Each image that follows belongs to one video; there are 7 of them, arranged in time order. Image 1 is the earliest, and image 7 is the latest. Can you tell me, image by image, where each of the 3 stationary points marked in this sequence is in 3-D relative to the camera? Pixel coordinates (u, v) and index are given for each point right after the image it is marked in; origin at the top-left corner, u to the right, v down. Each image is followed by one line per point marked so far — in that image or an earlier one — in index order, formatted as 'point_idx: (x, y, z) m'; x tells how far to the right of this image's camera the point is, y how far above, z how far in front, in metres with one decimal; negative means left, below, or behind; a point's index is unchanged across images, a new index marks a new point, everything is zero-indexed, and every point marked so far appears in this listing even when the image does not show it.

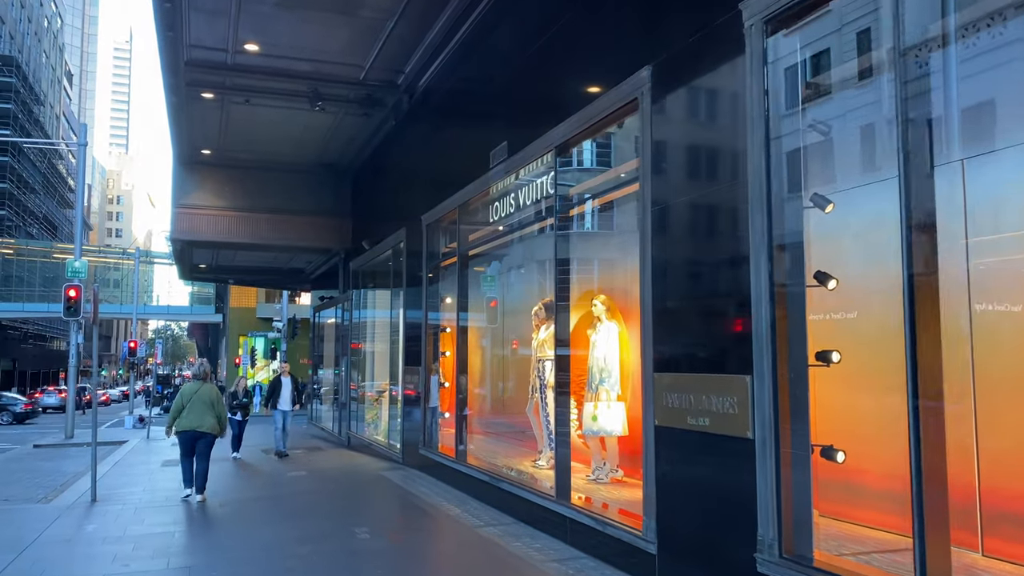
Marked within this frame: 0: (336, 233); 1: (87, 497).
0: (-3.0, +0.9, +16.2) m
1: (-4.3, -2.1, +9.6) m
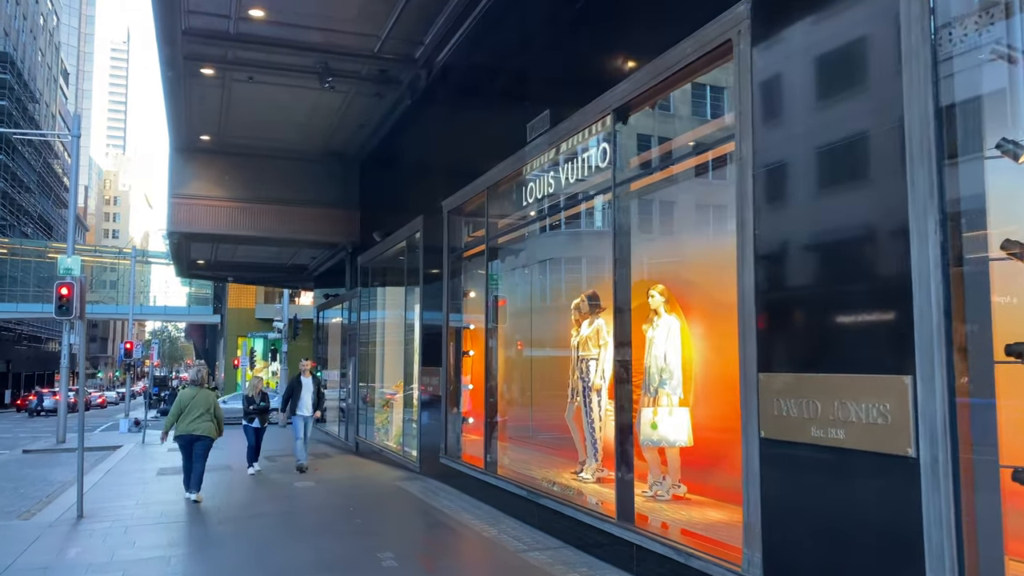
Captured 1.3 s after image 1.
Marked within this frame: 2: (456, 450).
0: (-2.7, +1.0, +15.2) m
1: (-4.0, -2.1, +8.6) m
2: (-0.6, -1.7, +9.7) m
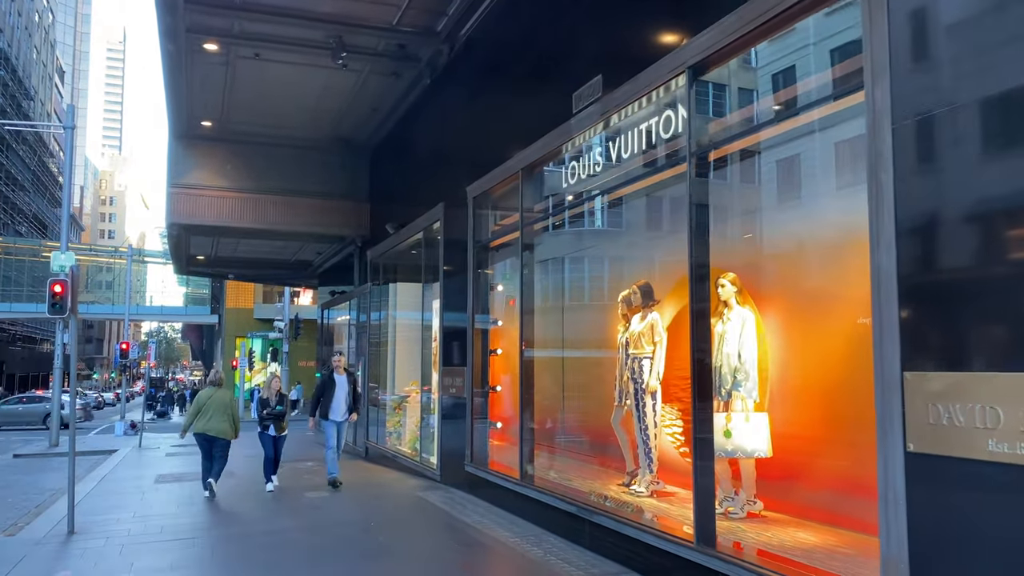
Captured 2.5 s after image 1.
0: (-2.5, +1.1, +14.4) m
1: (-3.7, -2.0, +7.8) m
2: (-0.3, -1.6, +8.9) m
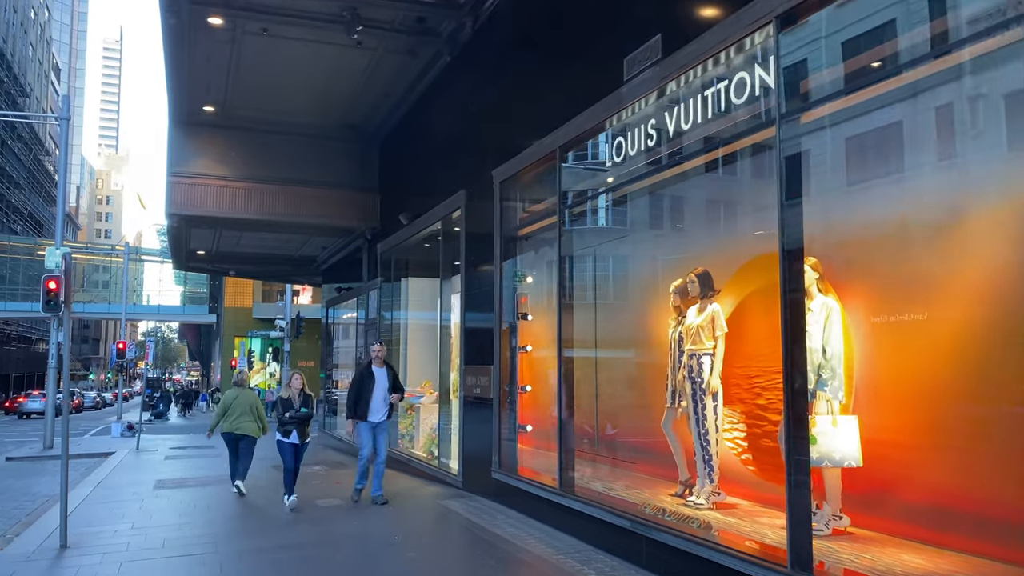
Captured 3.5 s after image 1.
0: (-2.2, +1.1, +13.7) m
1: (-3.4, -1.9, +7.1) m
2: (0.0, -1.5, +8.2) m
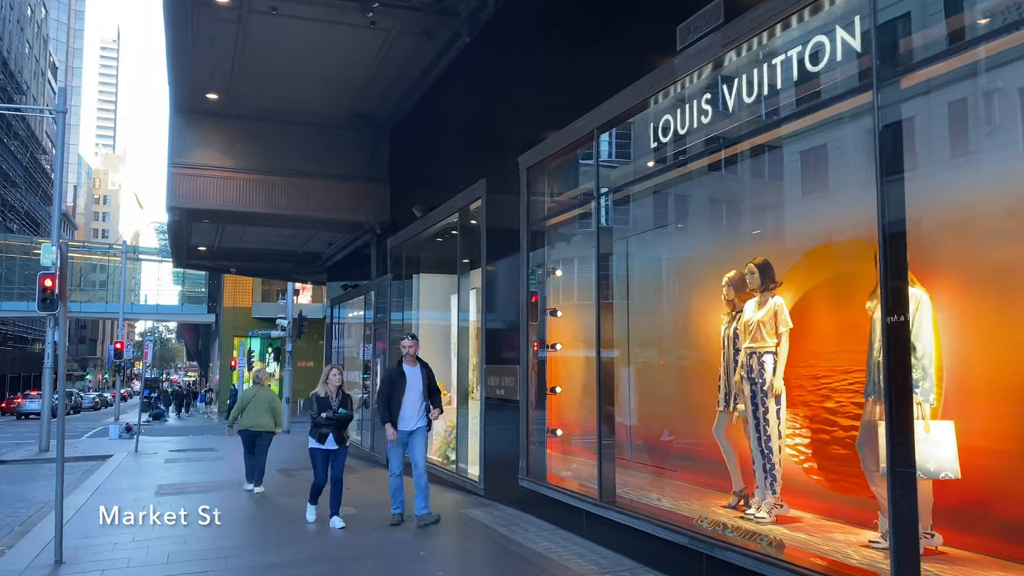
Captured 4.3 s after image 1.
0: (-2.0, +1.2, +13.1) m
1: (-3.2, -1.9, +6.5) m
2: (+0.2, -1.5, +7.7) m
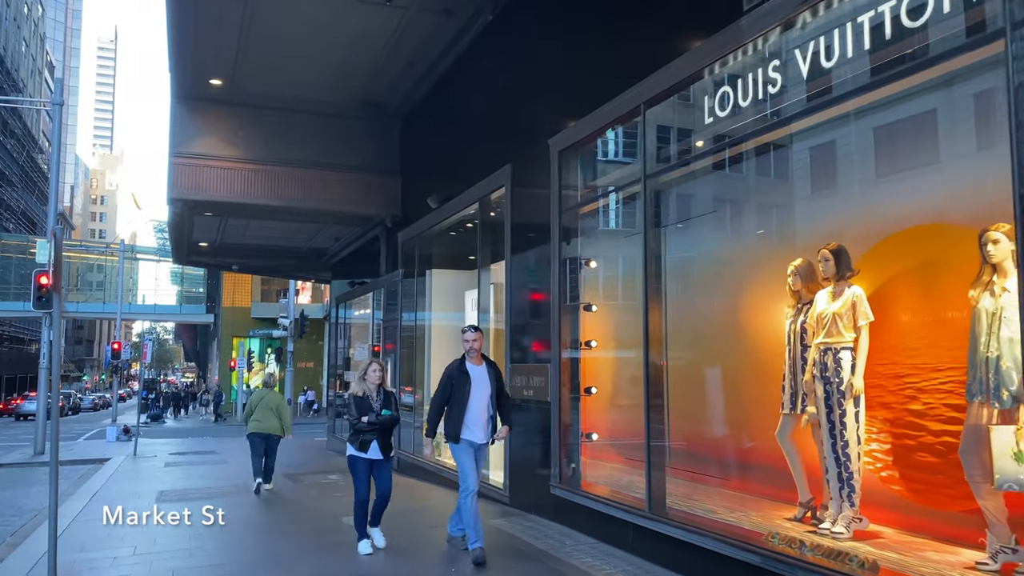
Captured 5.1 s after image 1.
0: (-1.8, +1.2, +12.6) m
1: (-3.0, -1.8, +6.0) m
2: (+0.5, -1.4, +7.1) m
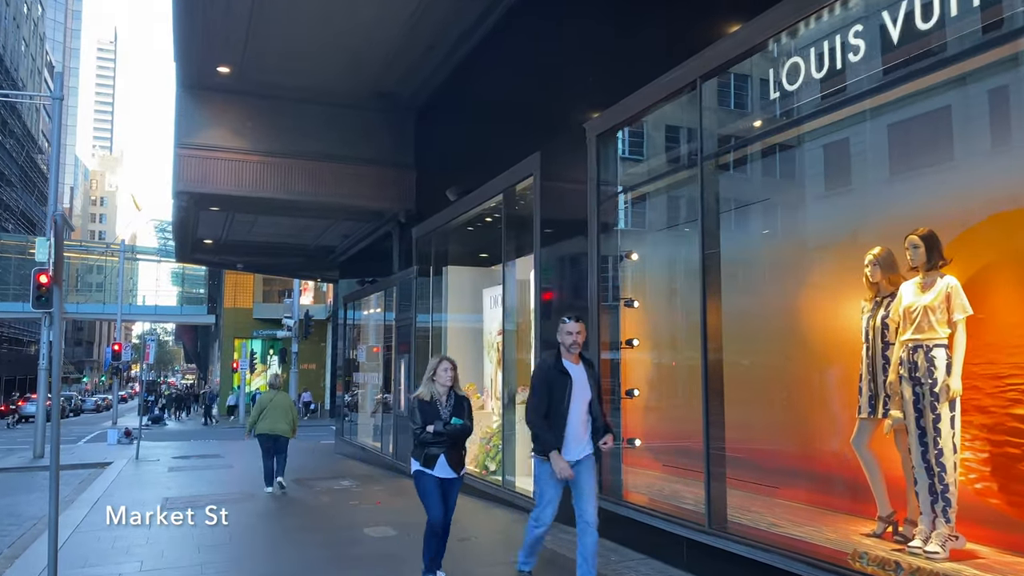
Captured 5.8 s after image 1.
0: (-1.5, +1.3, +12.1) m
1: (-2.7, -1.8, +5.4) m
2: (+0.7, -1.4, +6.6) m
